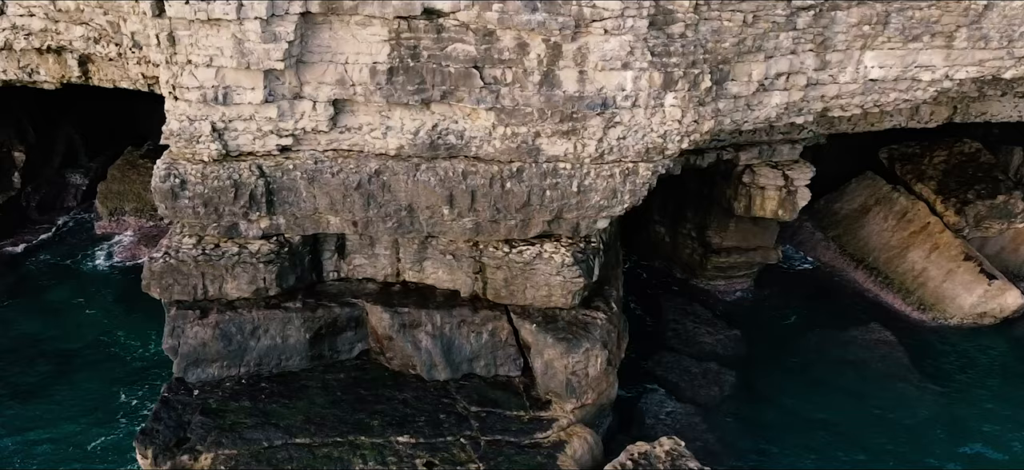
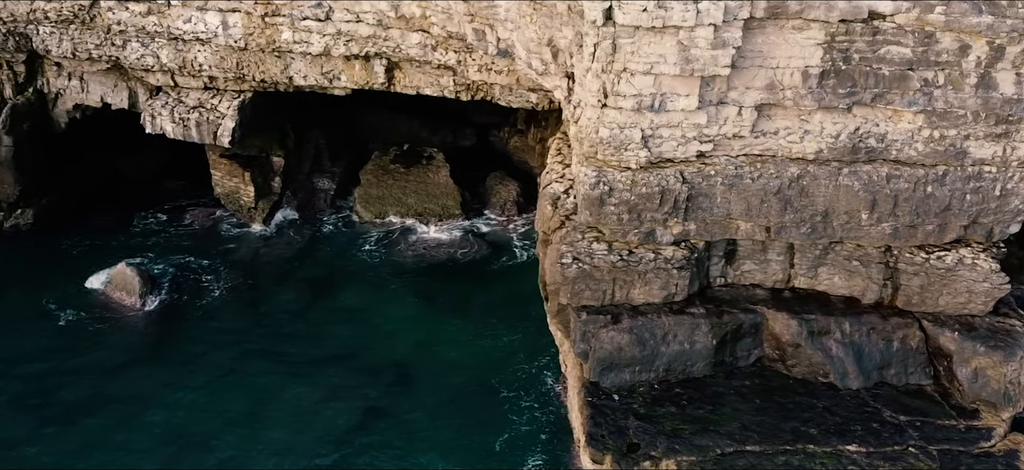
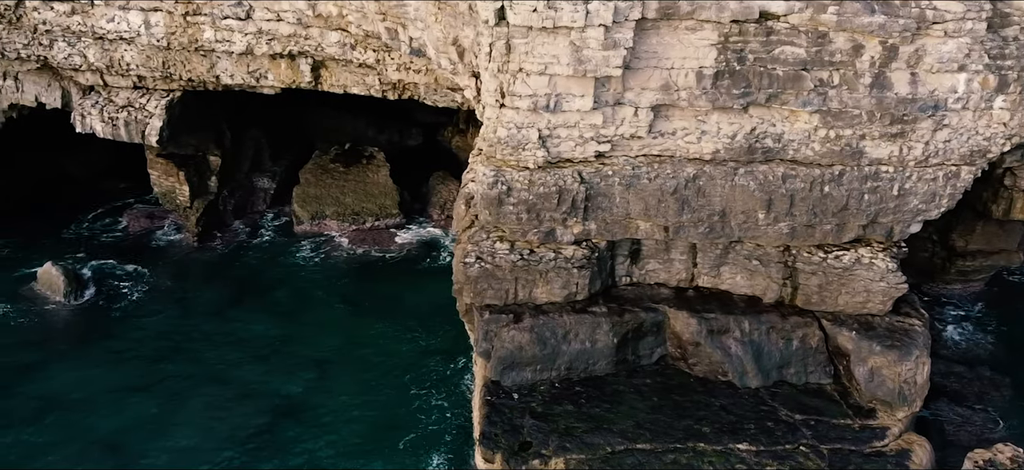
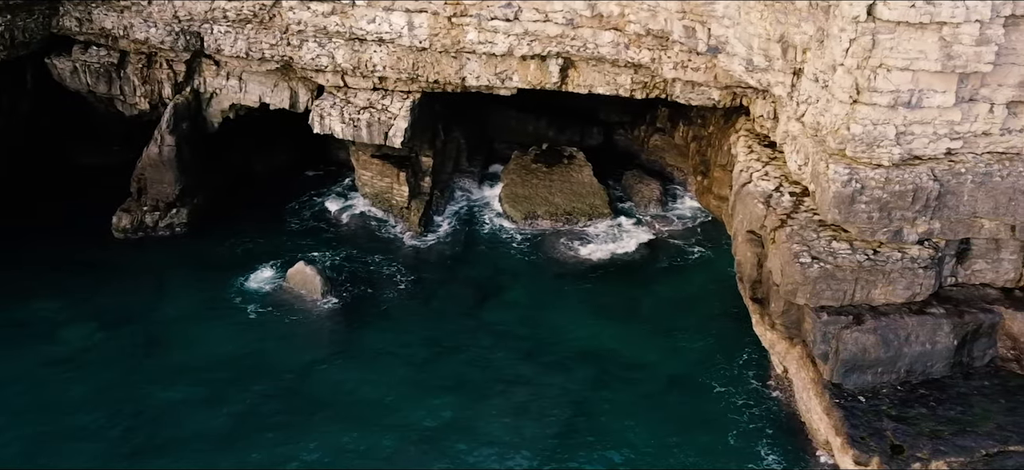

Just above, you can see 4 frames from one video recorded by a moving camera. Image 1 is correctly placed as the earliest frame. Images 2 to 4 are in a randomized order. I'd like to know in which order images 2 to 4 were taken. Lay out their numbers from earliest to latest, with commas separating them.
3, 2, 4
